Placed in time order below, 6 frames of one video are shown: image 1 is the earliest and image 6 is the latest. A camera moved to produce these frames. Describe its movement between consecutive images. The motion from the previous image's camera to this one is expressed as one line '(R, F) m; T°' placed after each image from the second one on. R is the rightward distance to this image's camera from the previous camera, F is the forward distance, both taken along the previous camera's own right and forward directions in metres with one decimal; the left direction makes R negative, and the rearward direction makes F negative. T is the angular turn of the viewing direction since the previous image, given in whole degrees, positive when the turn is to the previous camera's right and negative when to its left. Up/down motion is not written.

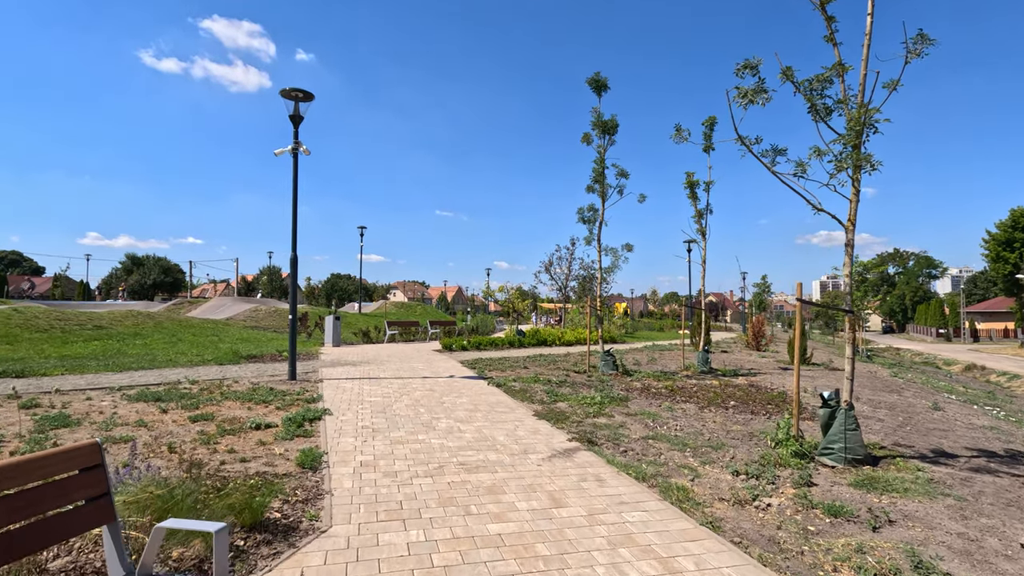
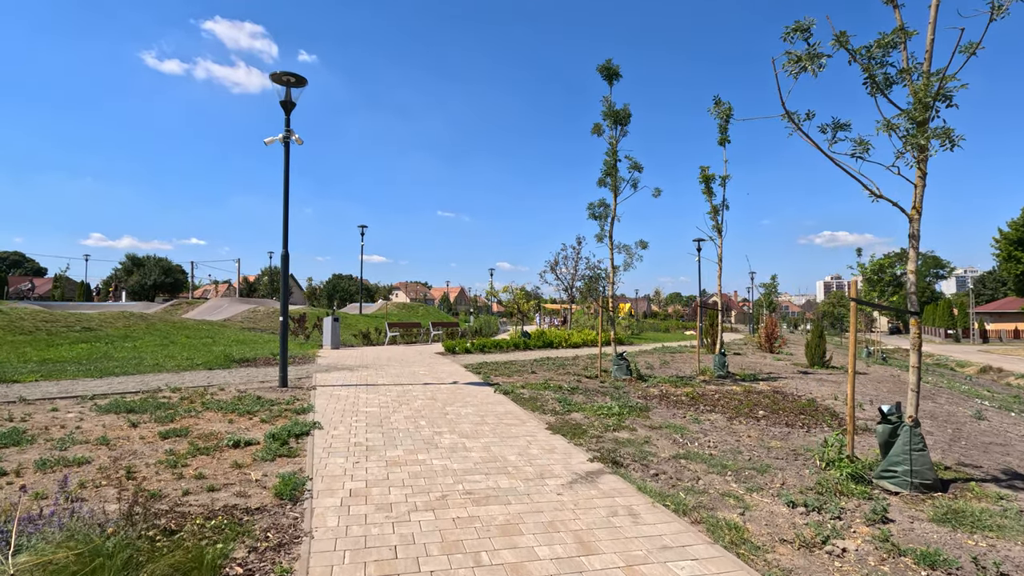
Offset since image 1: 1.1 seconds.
(-0.1, +0.7) m; 0°
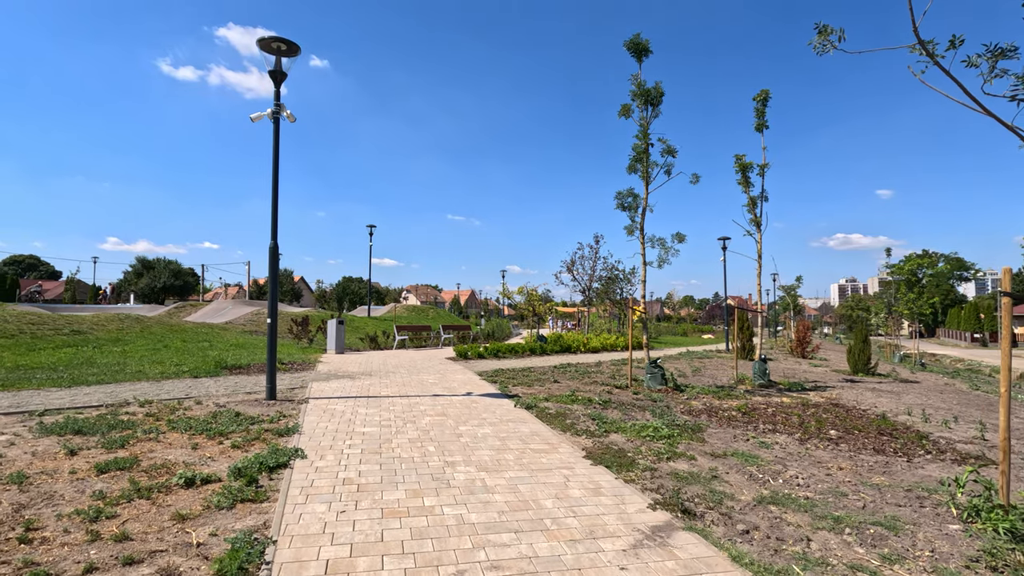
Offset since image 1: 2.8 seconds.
(-0.2, +1.3) m; -1°
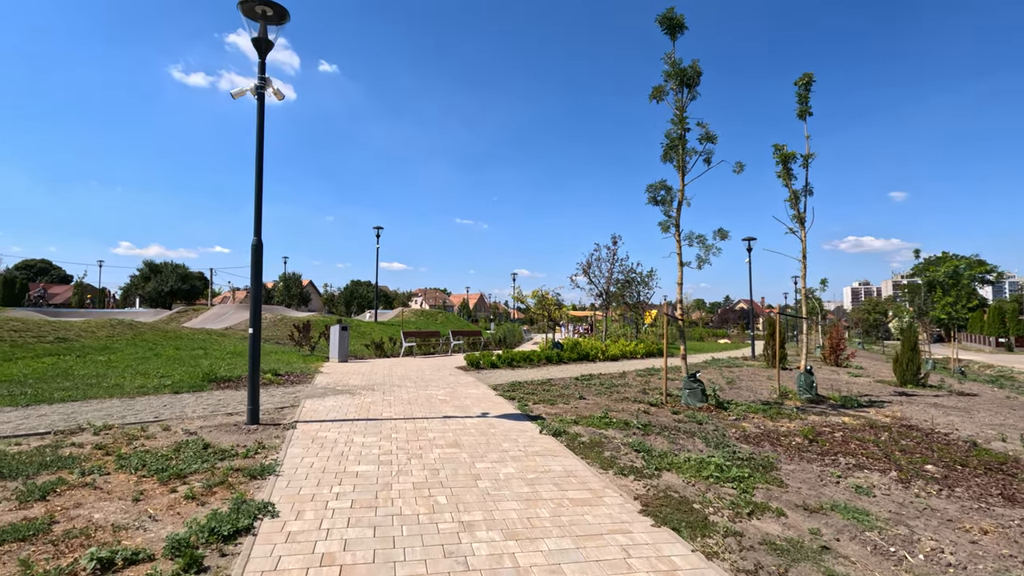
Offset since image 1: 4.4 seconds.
(-0.2, +1.2) m; -1°
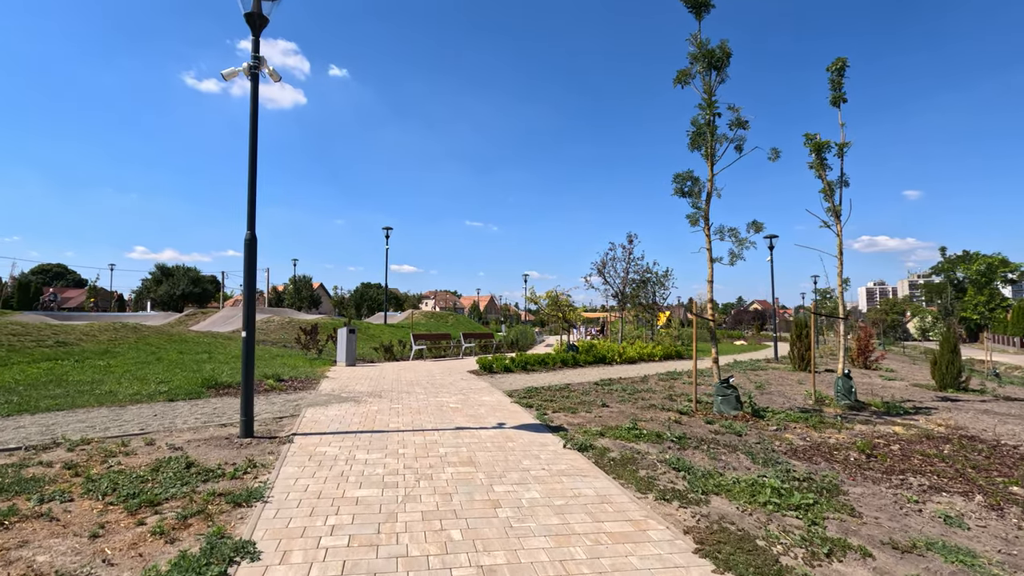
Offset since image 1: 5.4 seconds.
(-0.1, +0.7) m; -1°
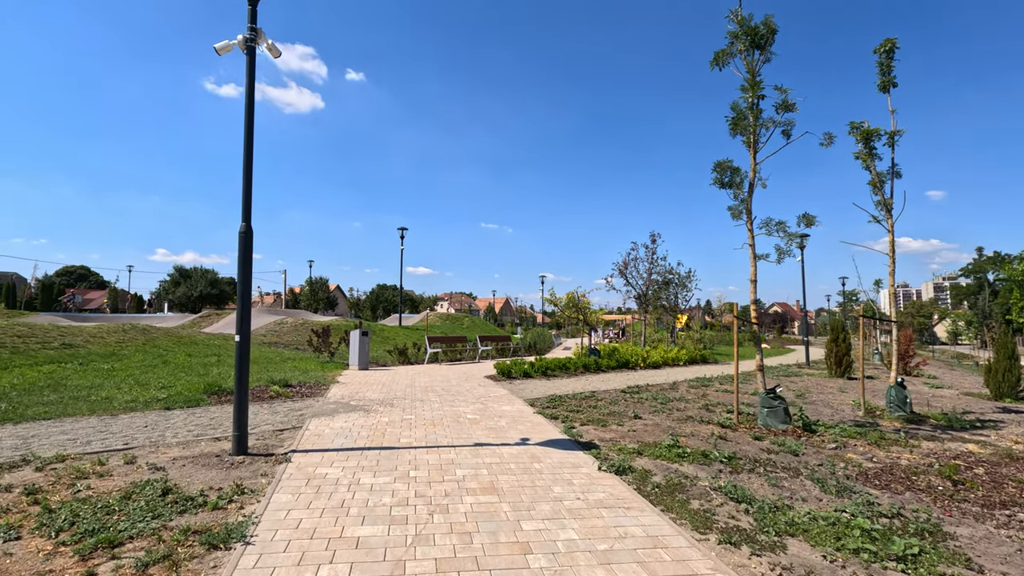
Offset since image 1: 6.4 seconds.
(-0.1, +0.7) m; -2°
